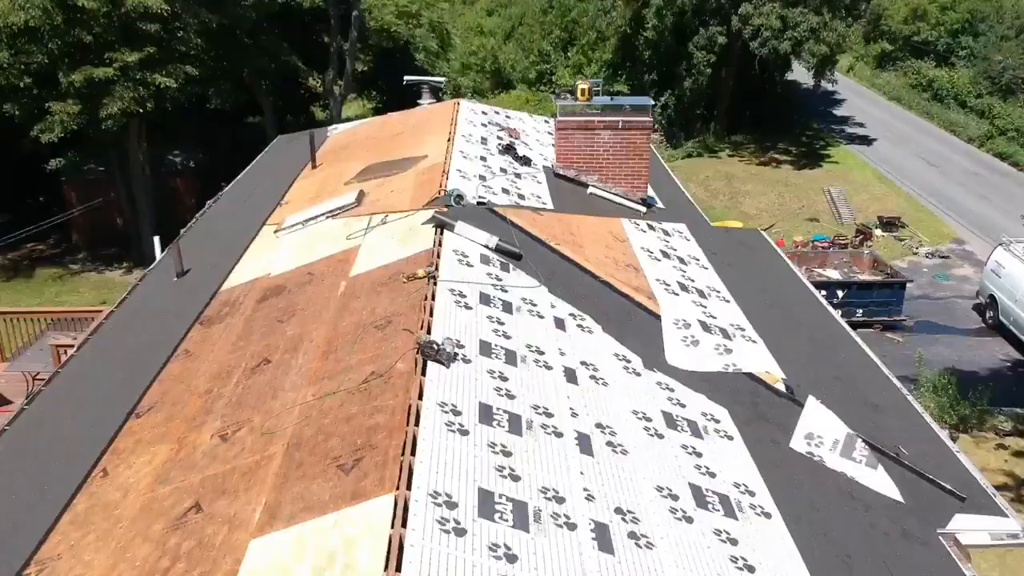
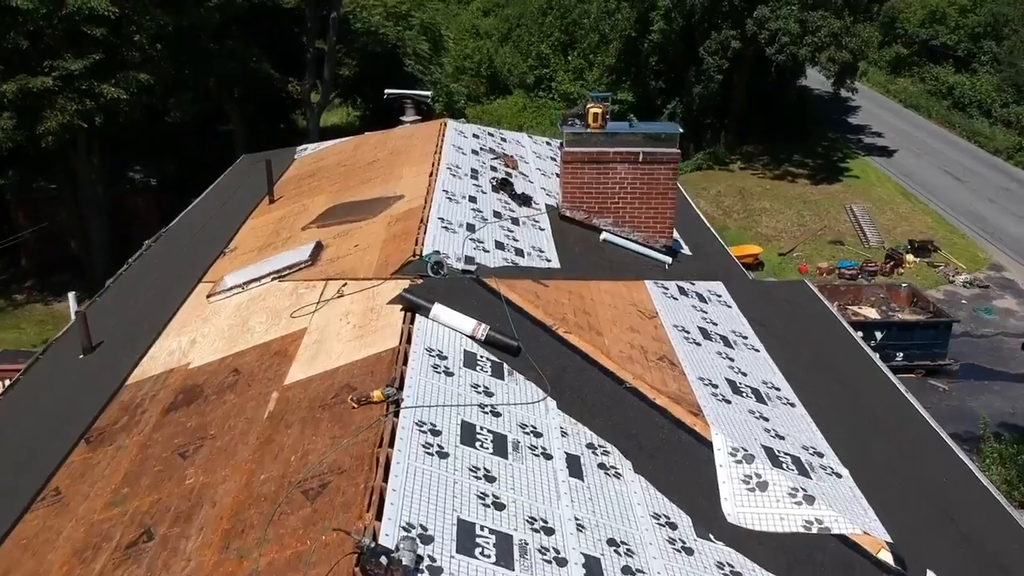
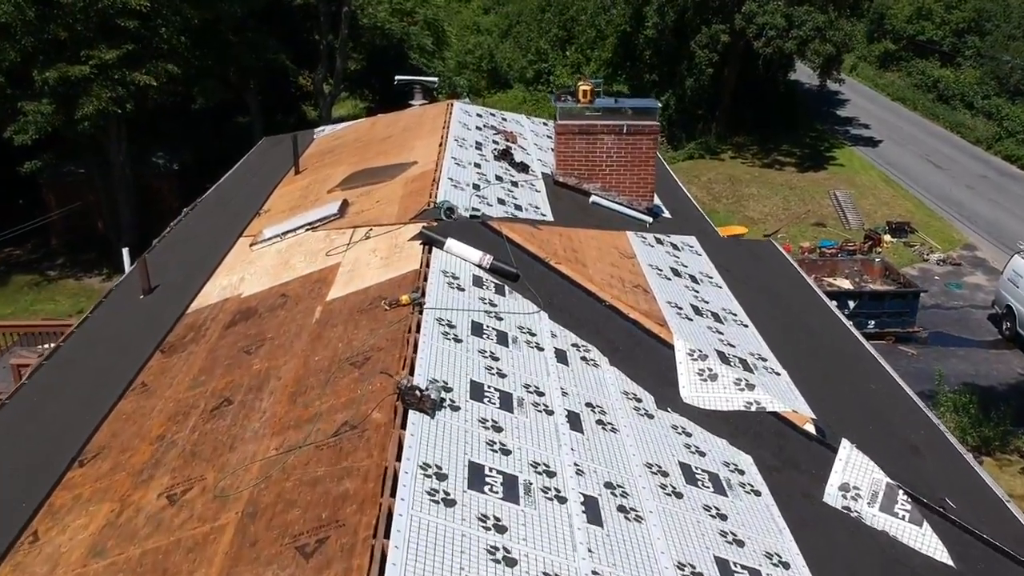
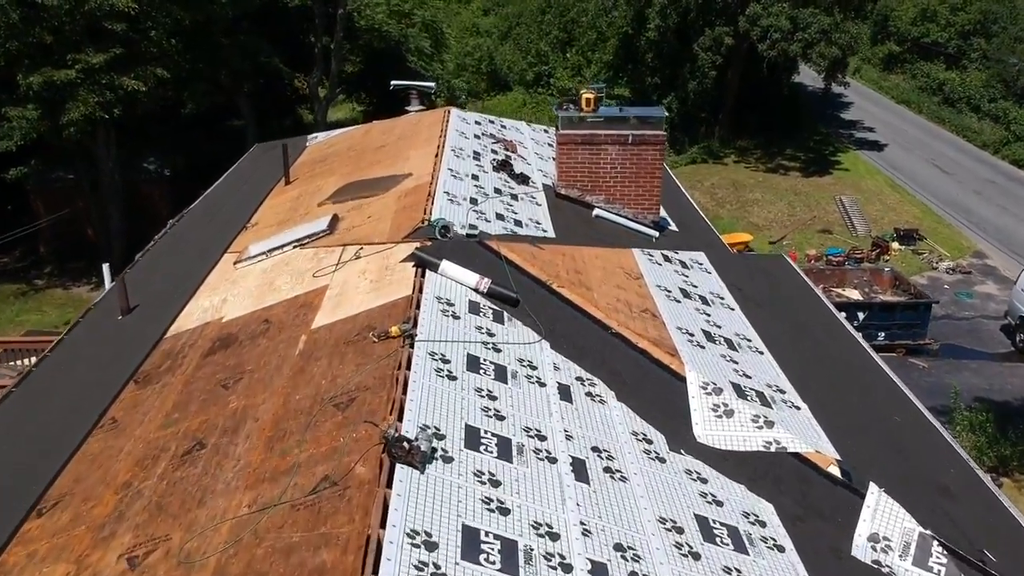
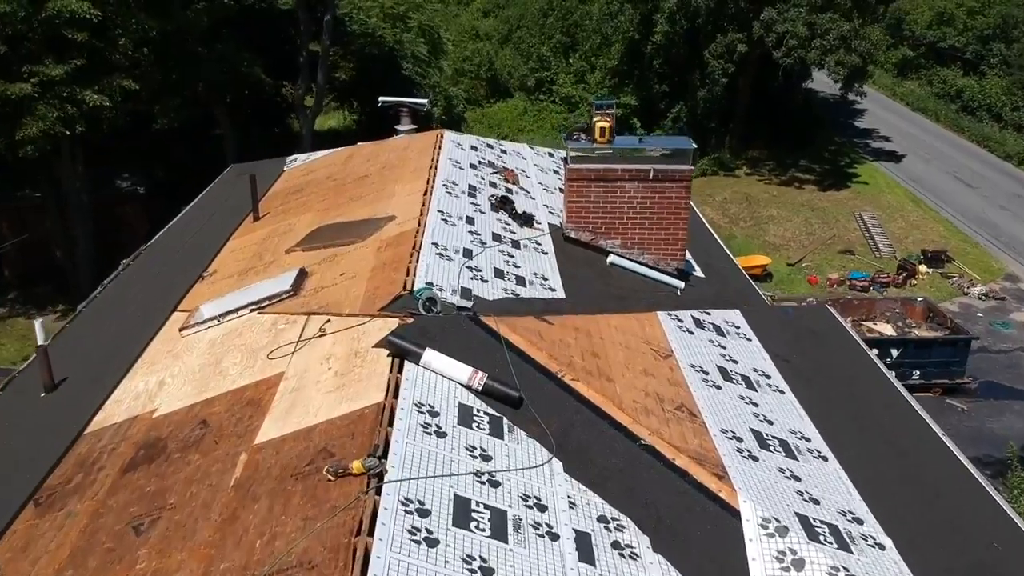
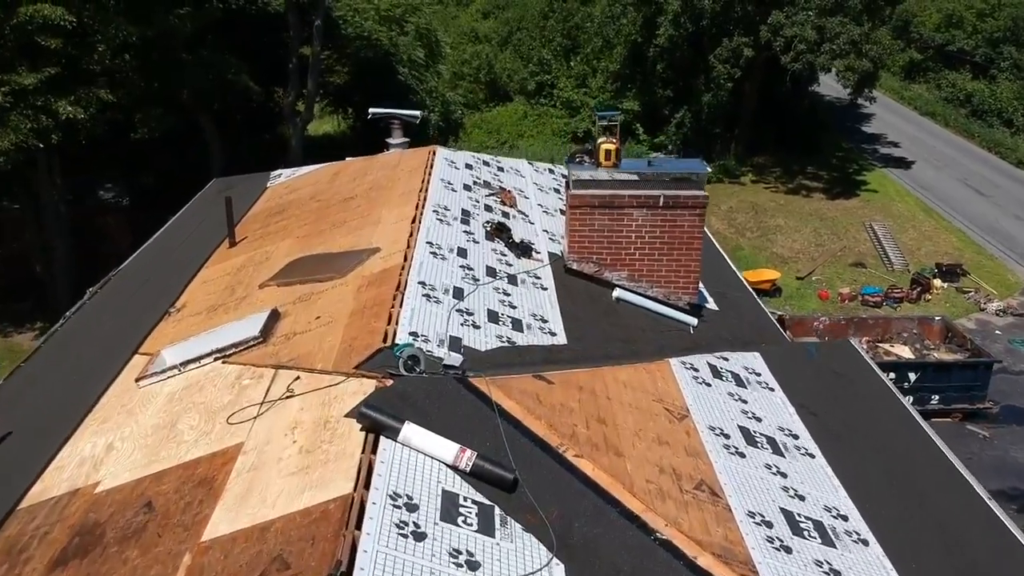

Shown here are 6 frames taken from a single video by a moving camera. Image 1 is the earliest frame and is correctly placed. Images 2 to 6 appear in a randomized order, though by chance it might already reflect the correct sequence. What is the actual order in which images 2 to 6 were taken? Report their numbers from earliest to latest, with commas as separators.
3, 4, 2, 5, 6
